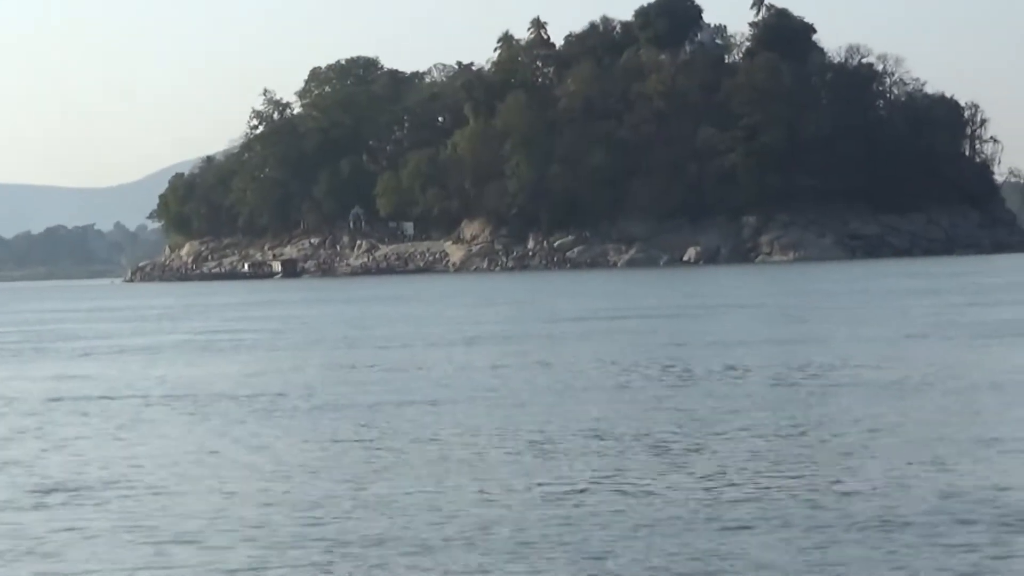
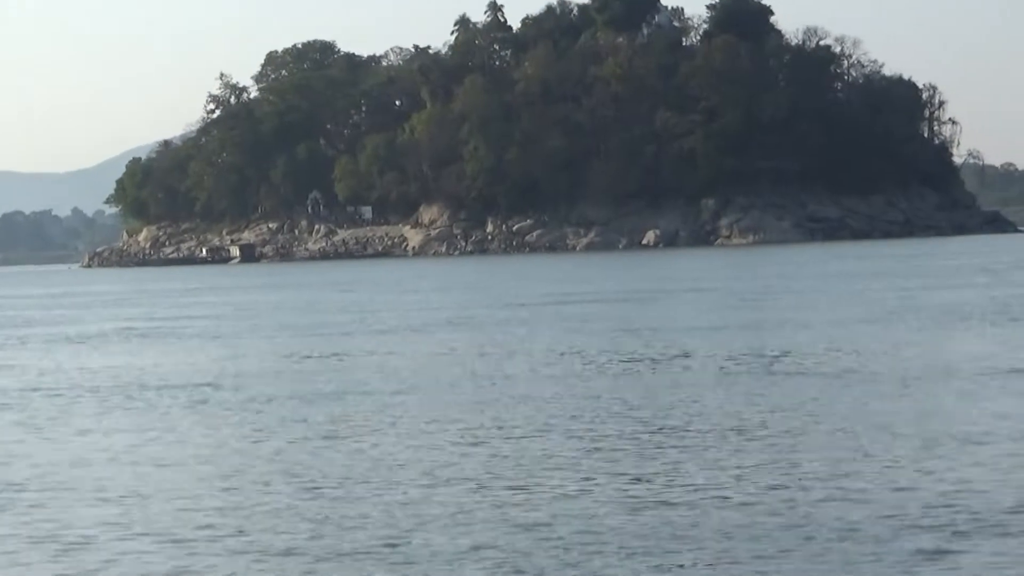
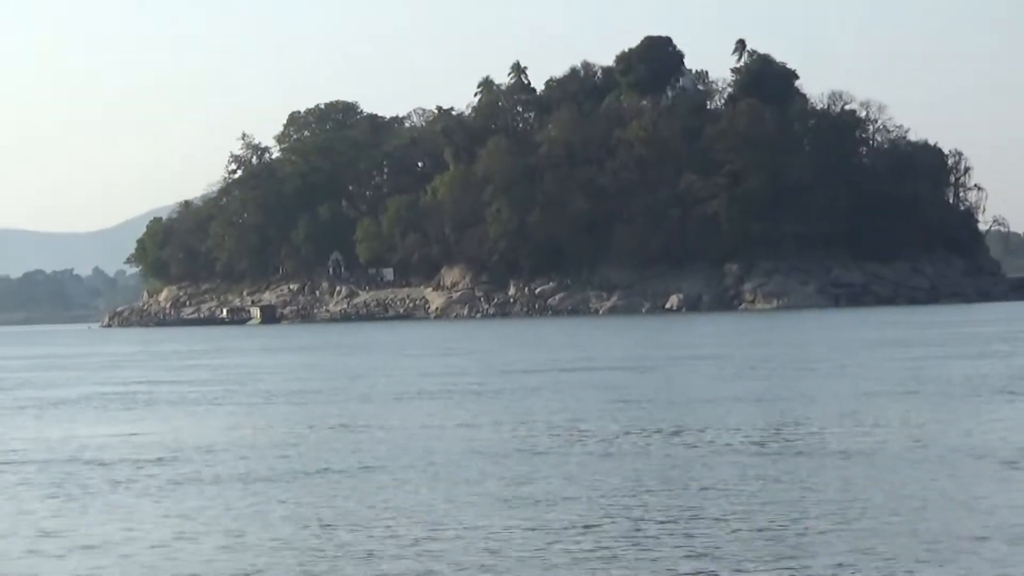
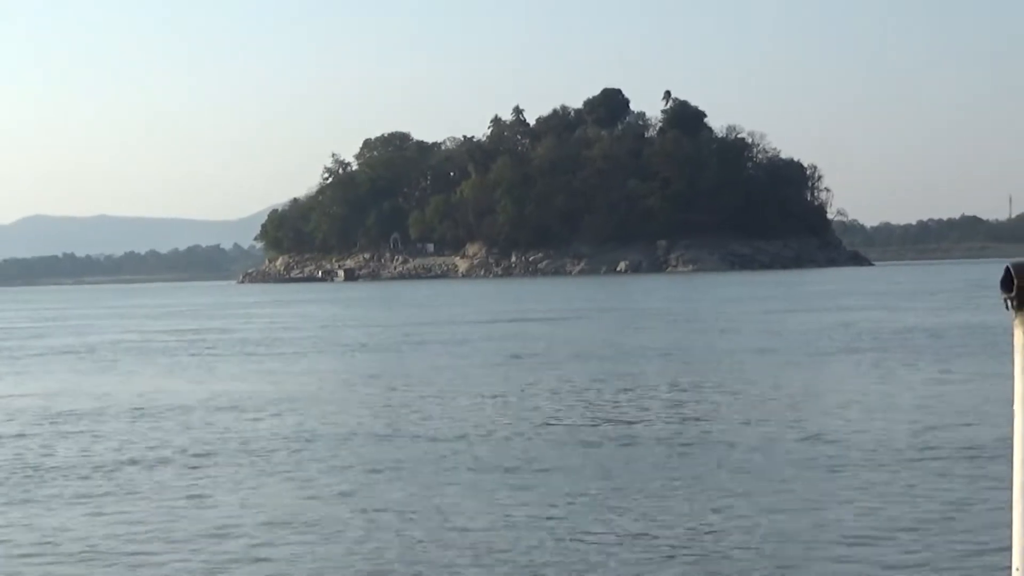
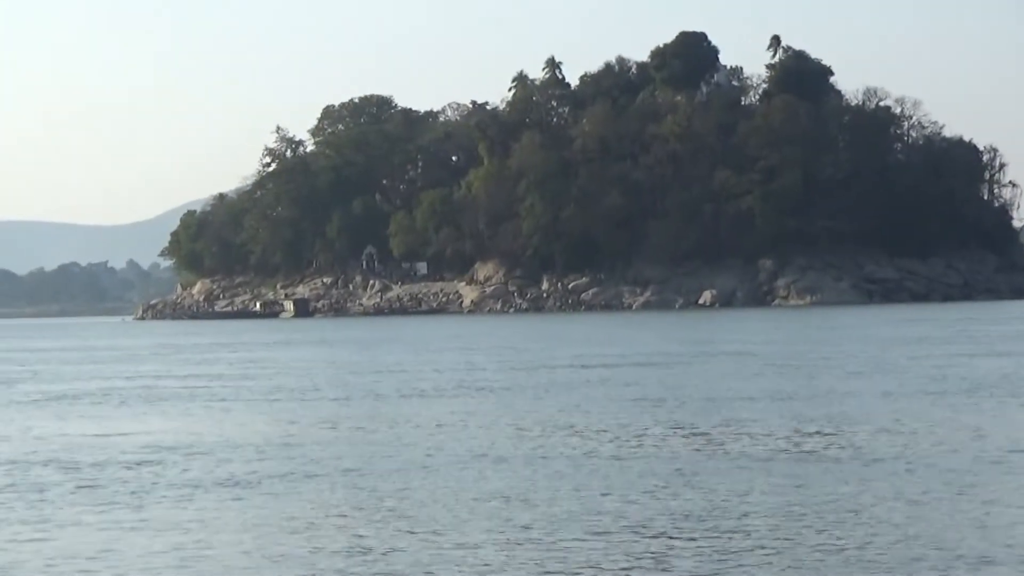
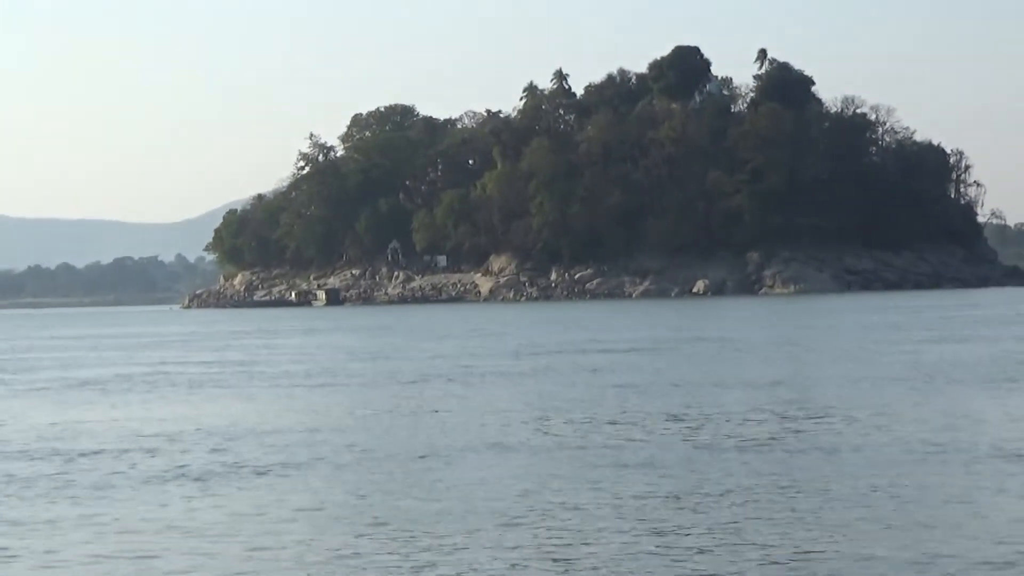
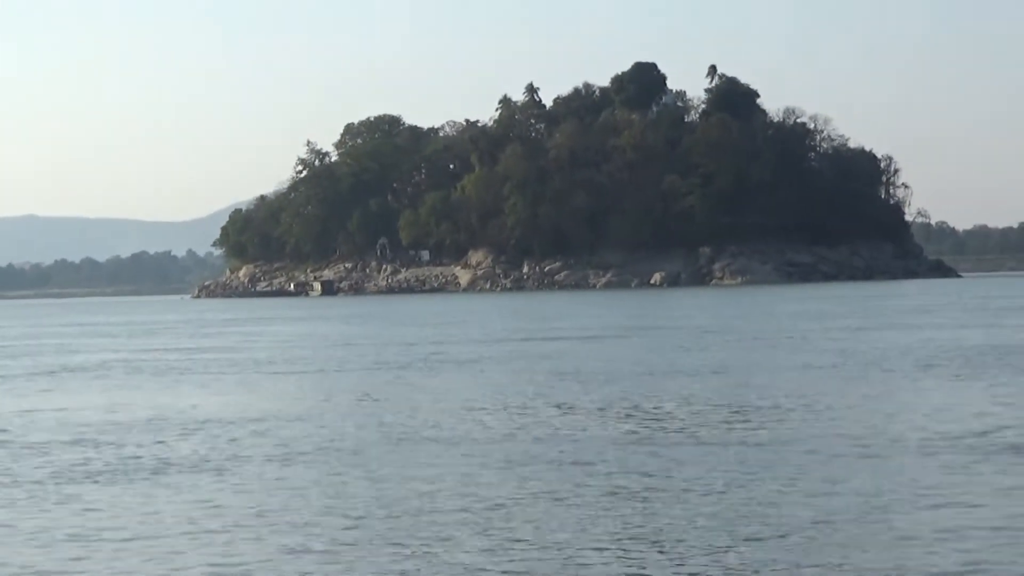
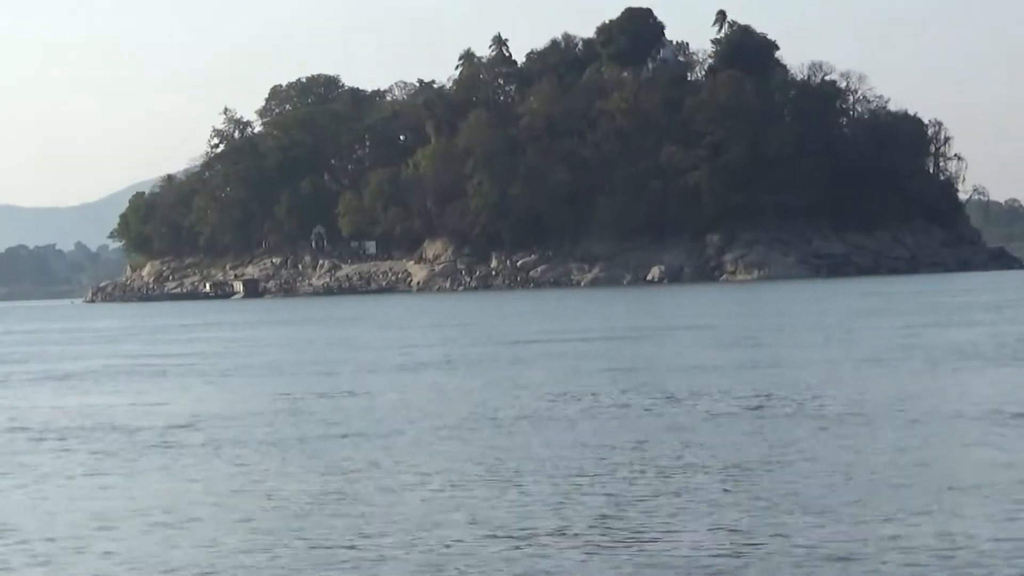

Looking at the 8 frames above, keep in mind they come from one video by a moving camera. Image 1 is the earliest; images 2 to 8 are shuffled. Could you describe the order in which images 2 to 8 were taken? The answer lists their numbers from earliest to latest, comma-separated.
2, 8, 3, 5, 6, 7, 4
